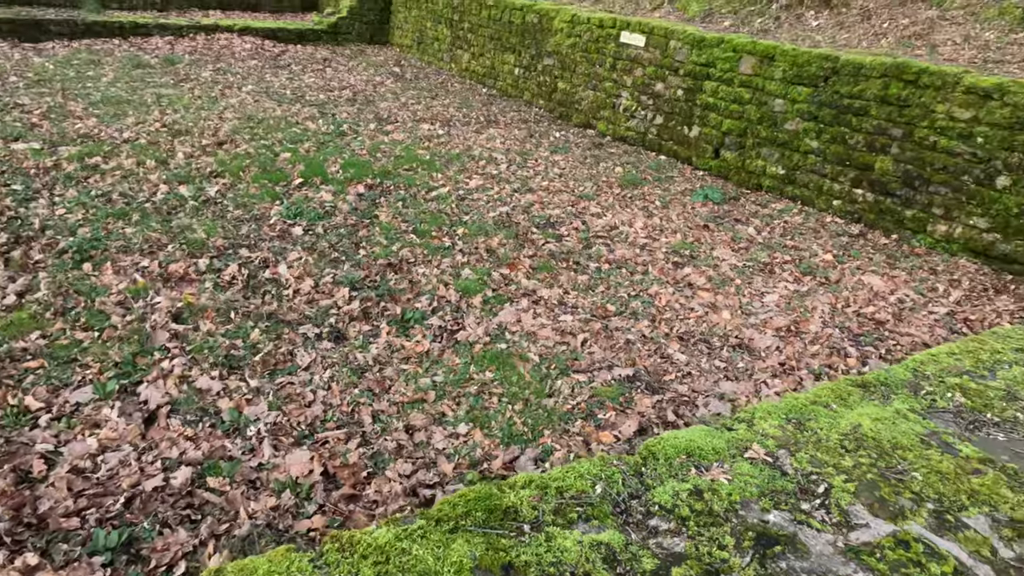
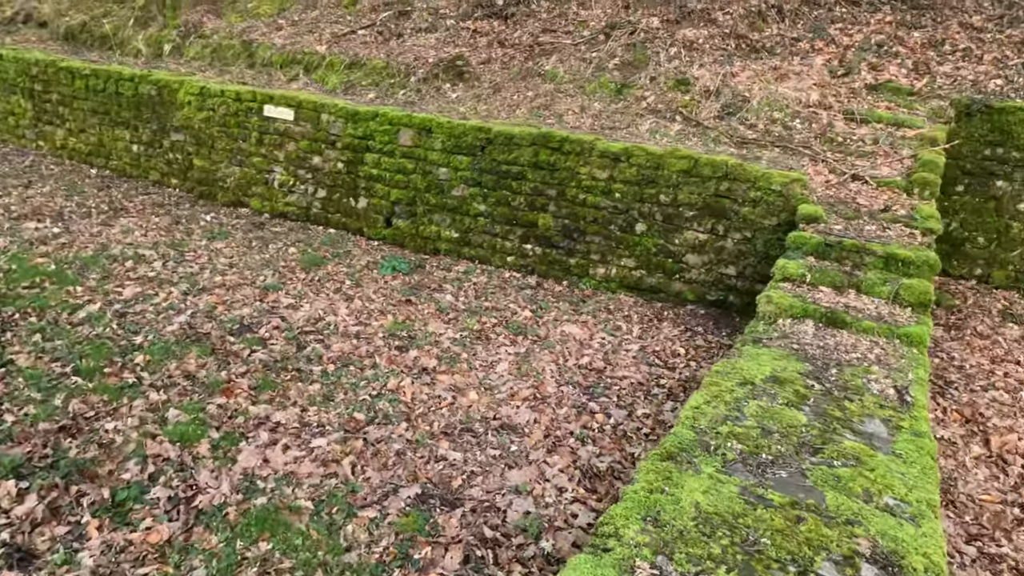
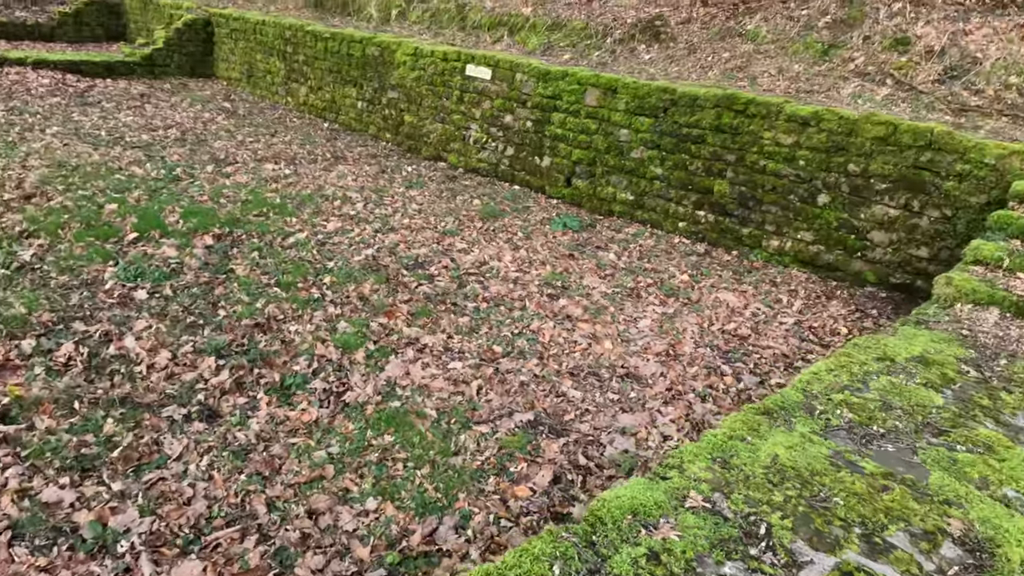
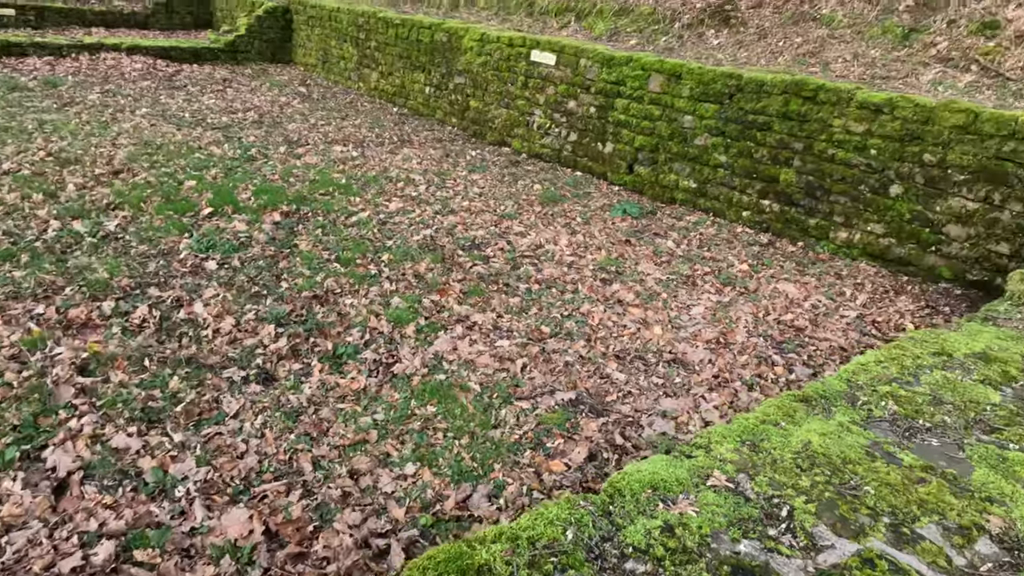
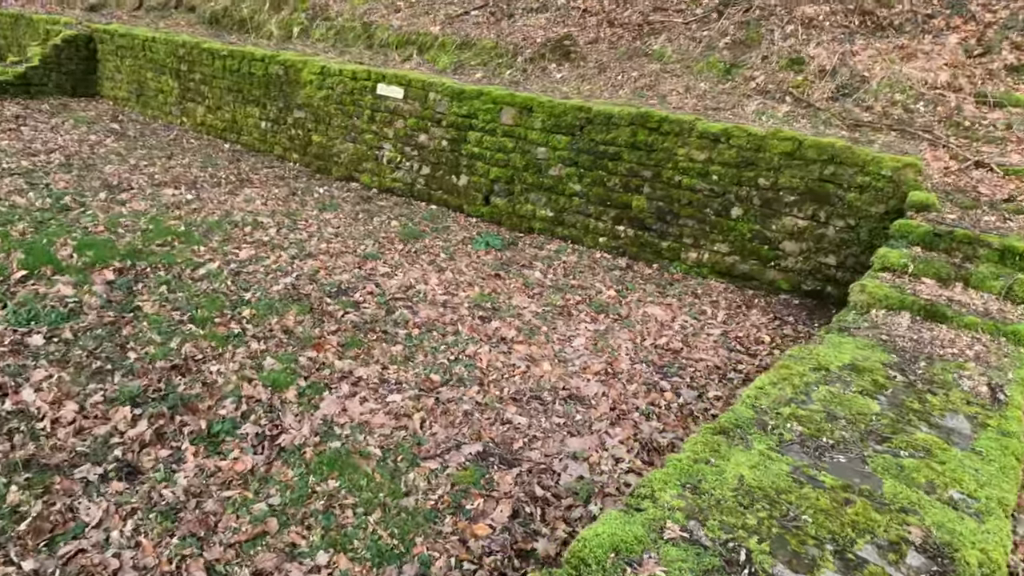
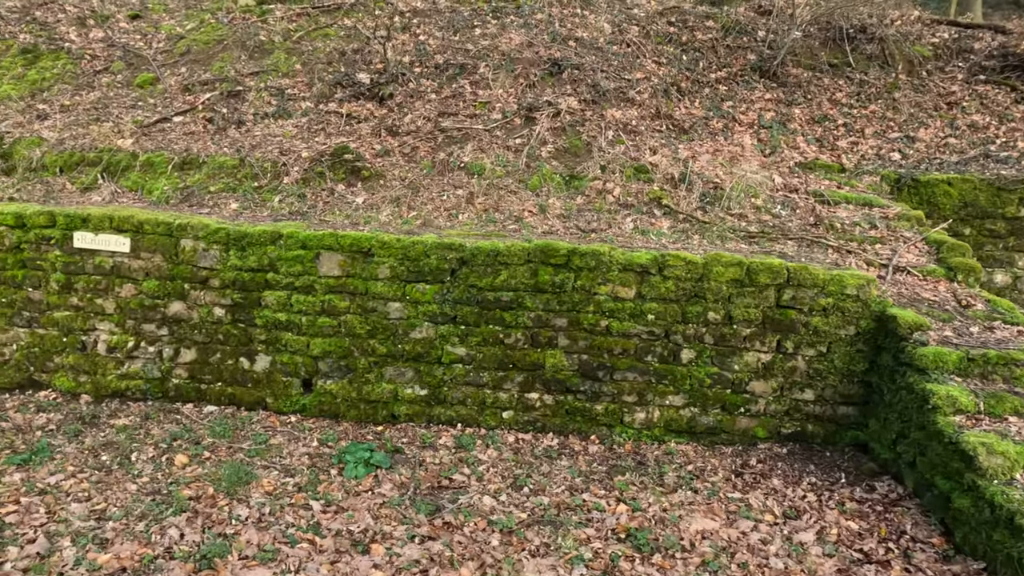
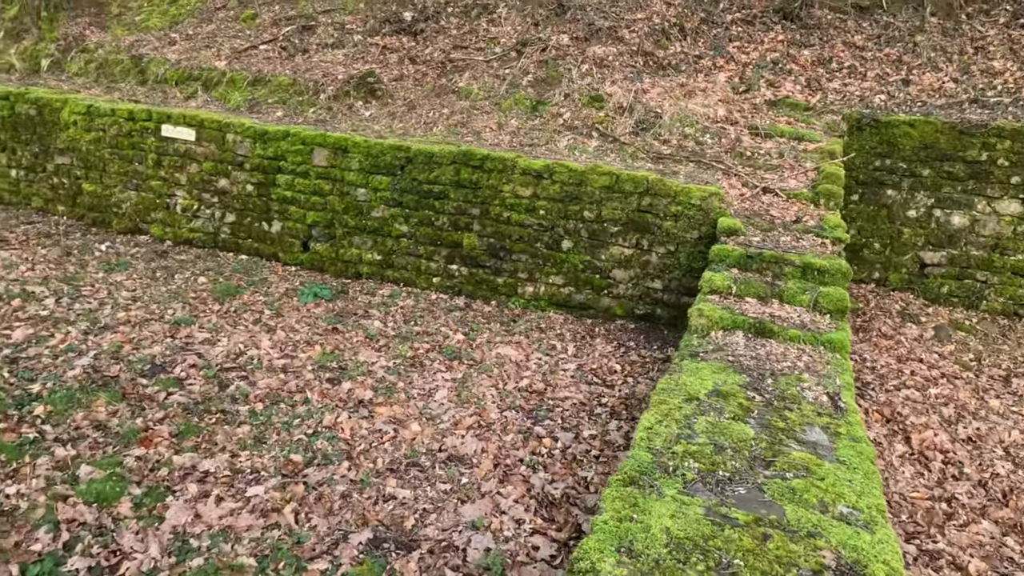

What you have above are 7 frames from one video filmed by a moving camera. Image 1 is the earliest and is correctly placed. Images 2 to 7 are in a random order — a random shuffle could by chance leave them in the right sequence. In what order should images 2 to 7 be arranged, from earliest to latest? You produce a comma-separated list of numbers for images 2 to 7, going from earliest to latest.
4, 3, 5, 2, 7, 6
